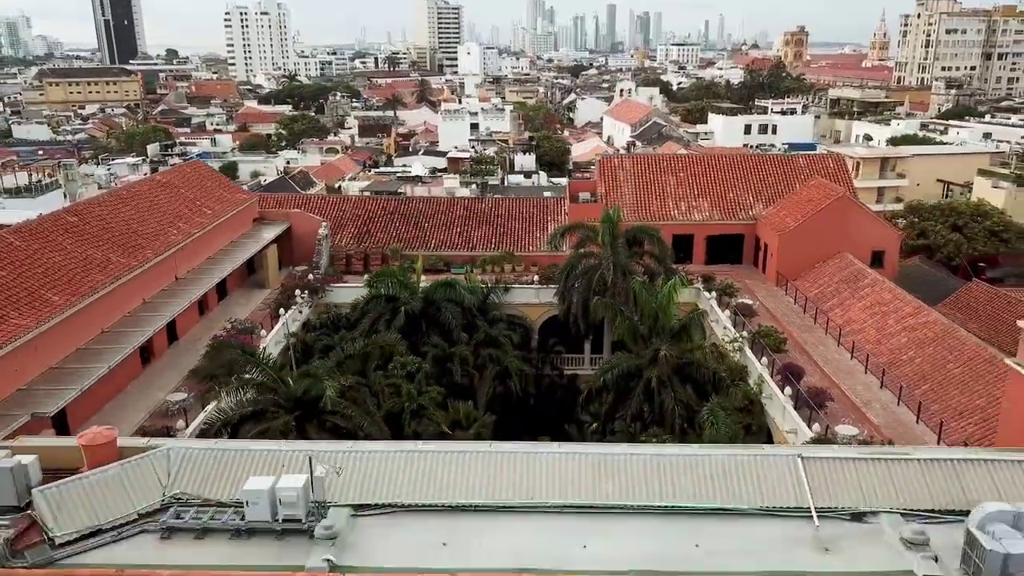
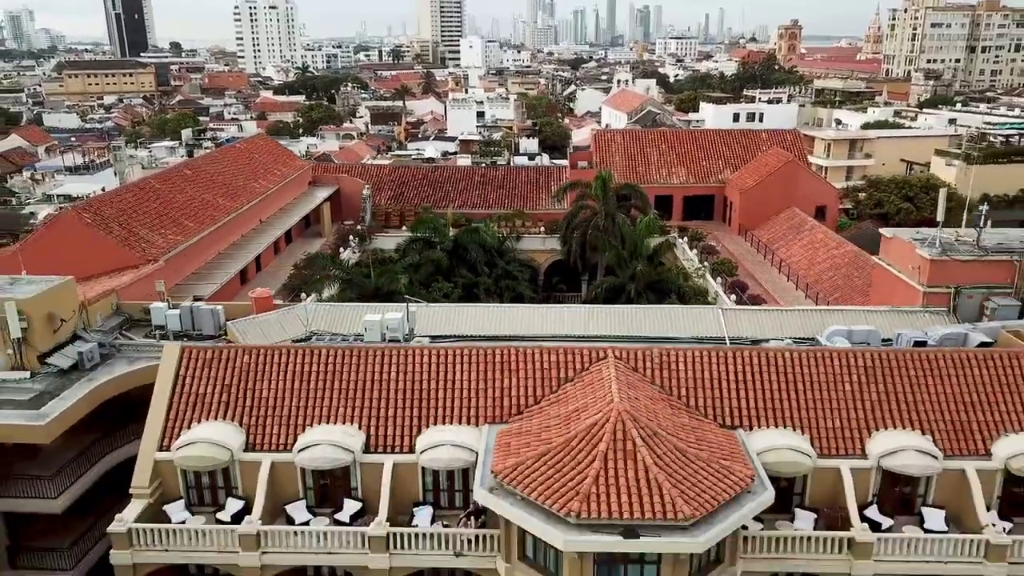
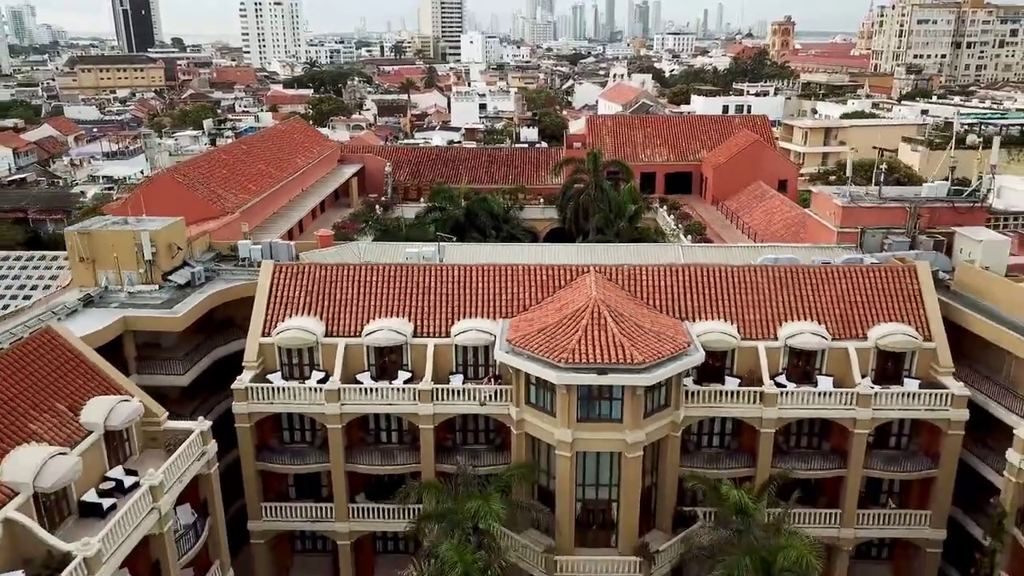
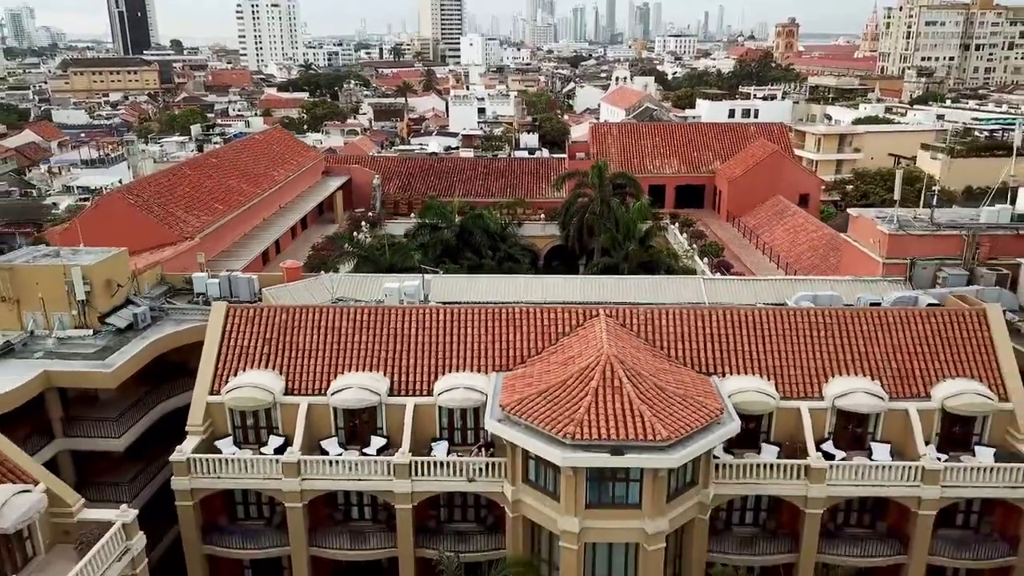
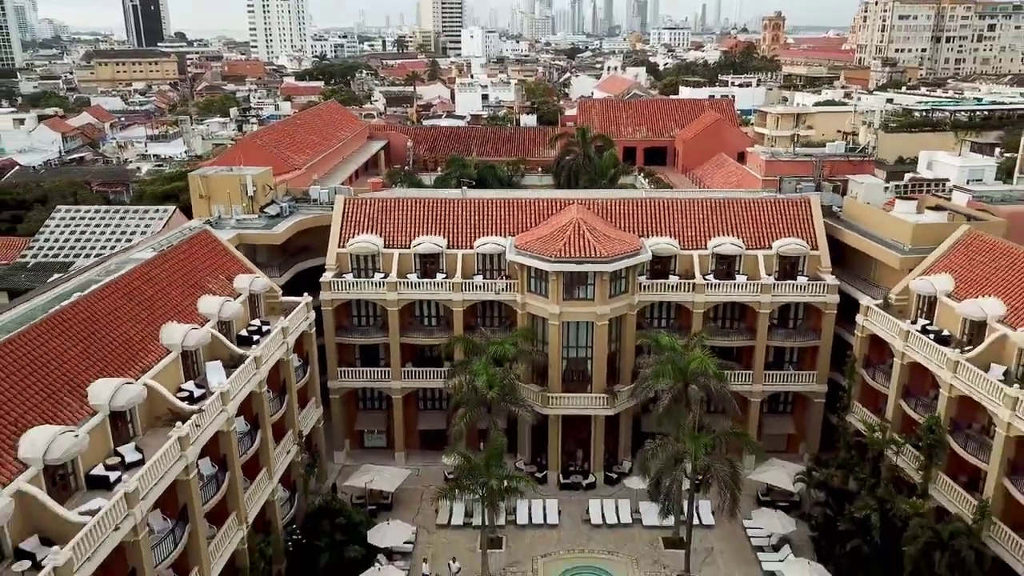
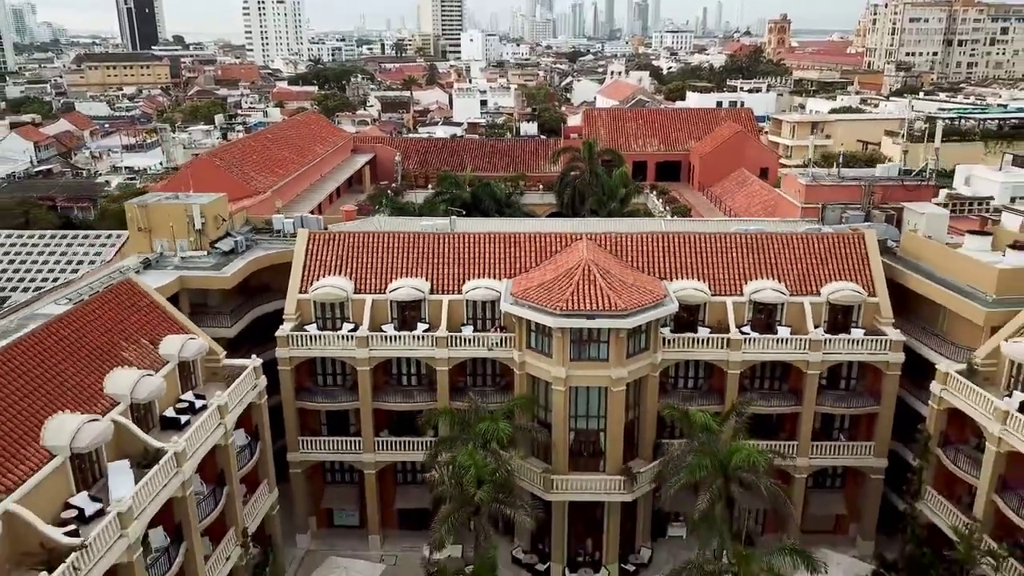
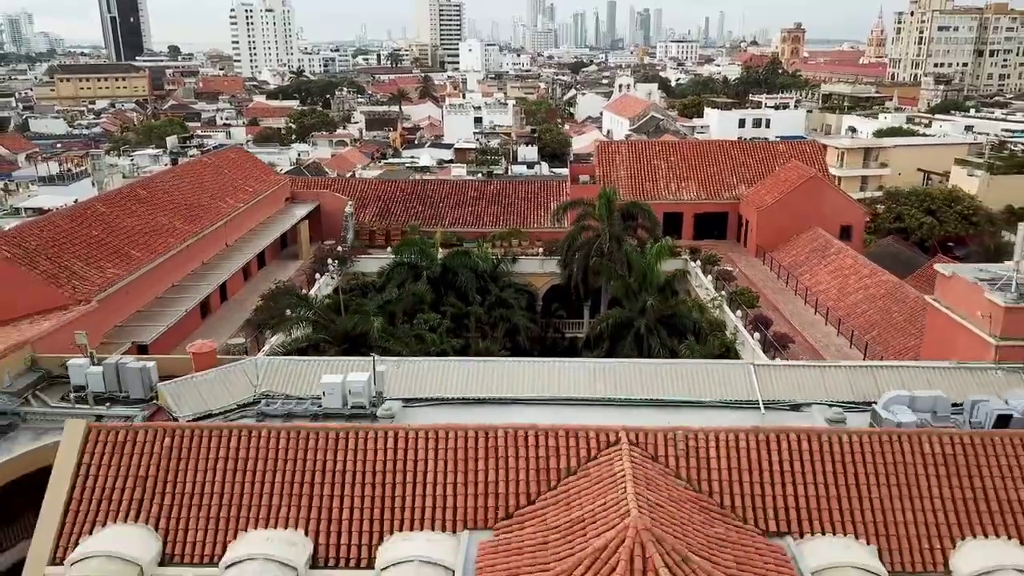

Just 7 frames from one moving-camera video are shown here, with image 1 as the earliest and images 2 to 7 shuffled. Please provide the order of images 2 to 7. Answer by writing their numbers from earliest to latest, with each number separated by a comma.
7, 2, 4, 3, 6, 5
